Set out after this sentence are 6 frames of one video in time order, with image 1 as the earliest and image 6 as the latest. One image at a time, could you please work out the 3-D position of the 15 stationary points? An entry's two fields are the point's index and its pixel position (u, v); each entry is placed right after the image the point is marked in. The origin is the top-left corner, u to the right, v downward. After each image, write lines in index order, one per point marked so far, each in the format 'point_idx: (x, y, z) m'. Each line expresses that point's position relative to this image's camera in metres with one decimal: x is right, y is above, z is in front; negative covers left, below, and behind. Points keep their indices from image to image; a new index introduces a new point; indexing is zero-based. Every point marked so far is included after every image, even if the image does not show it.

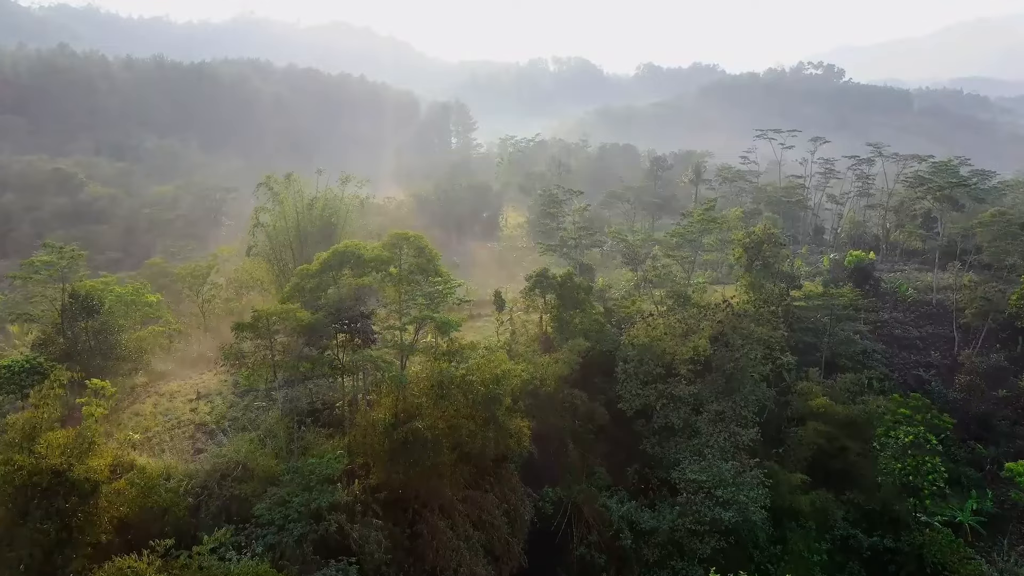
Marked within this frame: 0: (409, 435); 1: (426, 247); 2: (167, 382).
0: (-2.8, -4.1, +15.5) m
1: (-2.8, +1.3, +18.4) m
2: (-12.1, -3.3, +19.8) m
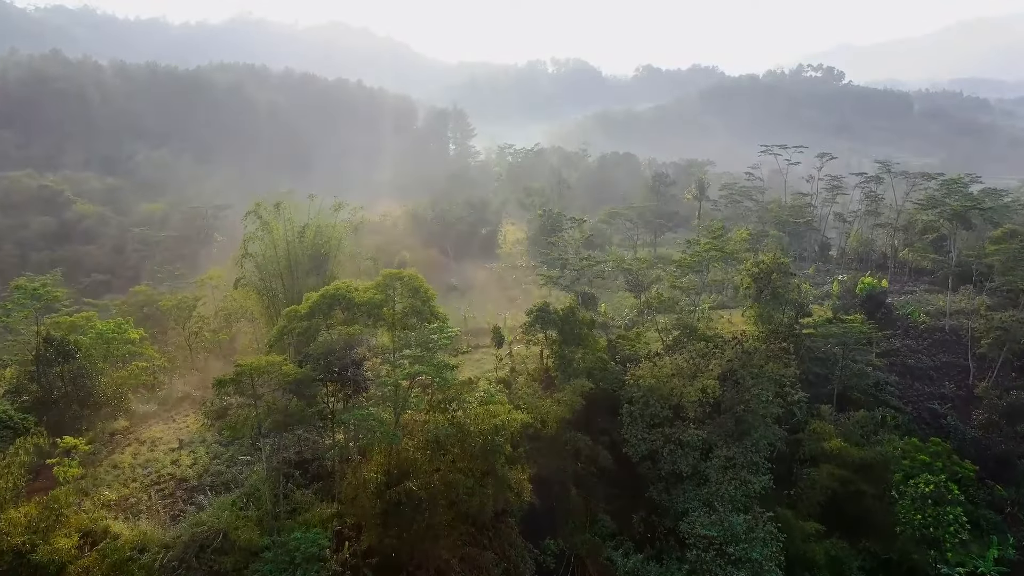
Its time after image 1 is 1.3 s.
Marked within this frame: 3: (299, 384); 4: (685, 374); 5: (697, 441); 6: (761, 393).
0: (-2.8, -5.4, +14.6) m
1: (-2.8, 0.0, +17.4) m
2: (-12.1, -4.6, +18.8) m
3: (-5.6, -2.6, +14.7) m
4: (+6.0, -2.9, +19.3) m
5: (+6.0, -5.0, +18.4) m
6: (+8.3, -3.5, +18.9) m
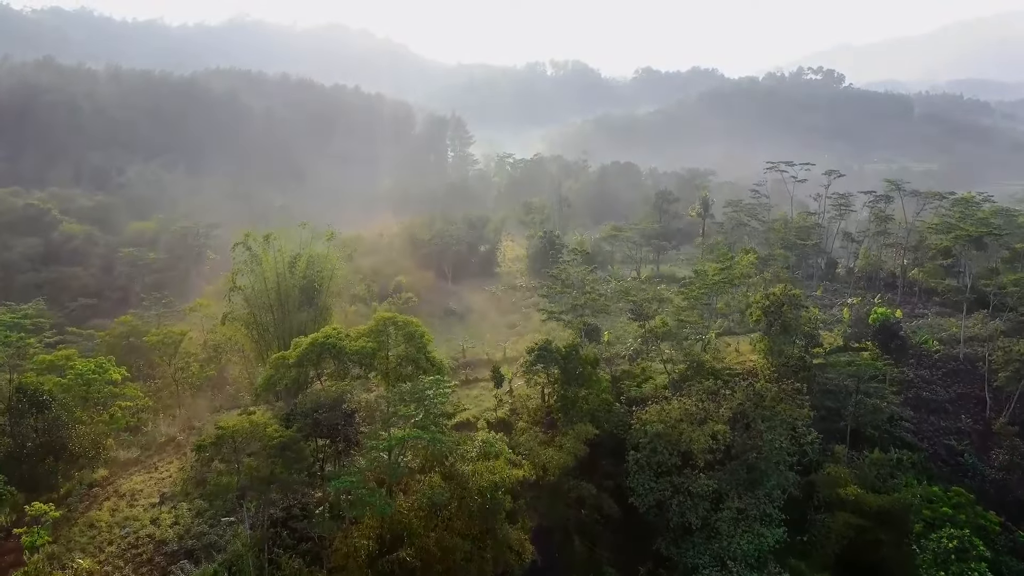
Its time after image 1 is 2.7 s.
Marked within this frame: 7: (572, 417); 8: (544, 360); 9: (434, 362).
0: (-2.8, -6.7, +13.6) m
1: (-2.8, -1.3, +16.5) m
2: (-12.1, -6.0, +17.9) m
3: (-5.6, -3.9, +13.8) m
4: (+6.0, -4.2, +18.4) m
5: (+6.1, -6.3, +17.5) m
6: (+8.4, -4.8, +18.0) m
7: (+2.0, -4.4, +19.1) m
8: (+1.1, -2.5, +19.5) m
9: (-2.3, -2.2, +16.7) m
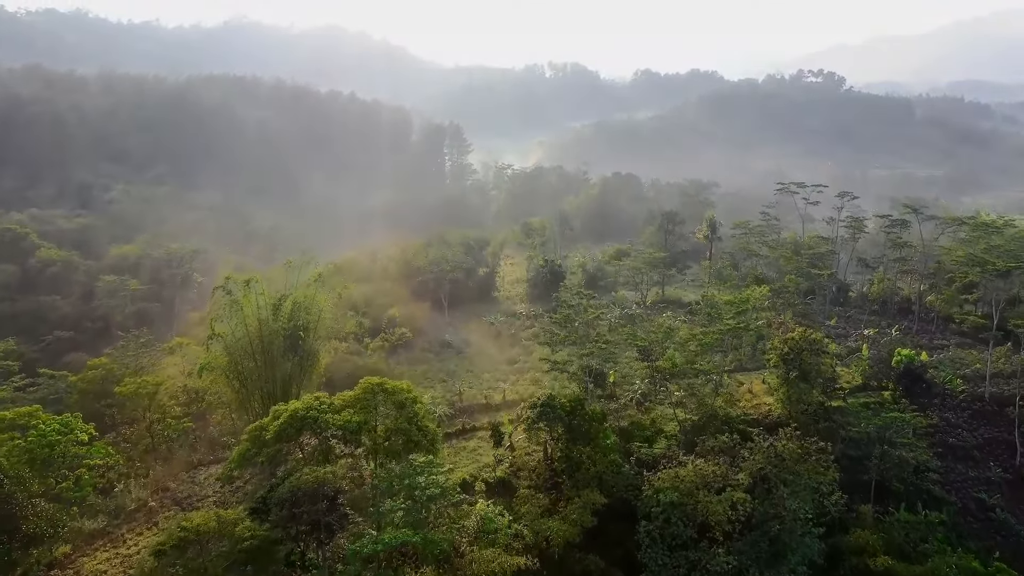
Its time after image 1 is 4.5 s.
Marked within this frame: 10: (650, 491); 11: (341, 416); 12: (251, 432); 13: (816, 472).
0: (-2.8, -8.4, +12.1) m
1: (-2.8, -3.0, +15.0) m
2: (-12.1, -7.6, +16.3) m
3: (-5.5, -5.6, +12.2) m
4: (+6.0, -5.9, +16.9) m
5: (+6.1, -8.0, +16.0) m
6: (+8.4, -6.4, +16.5) m
7: (+2.0, -6.0, +17.6) m
8: (+1.1, -4.2, +18.0) m
9: (-2.3, -3.9, +15.2) m
10: (+4.3, -6.3, +17.5) m
11: (-4.3, -3.2, +14.1) m
12: (-6.8, -3.8, +14.7) m
13: (+9.3, -5.7, +17.2) m
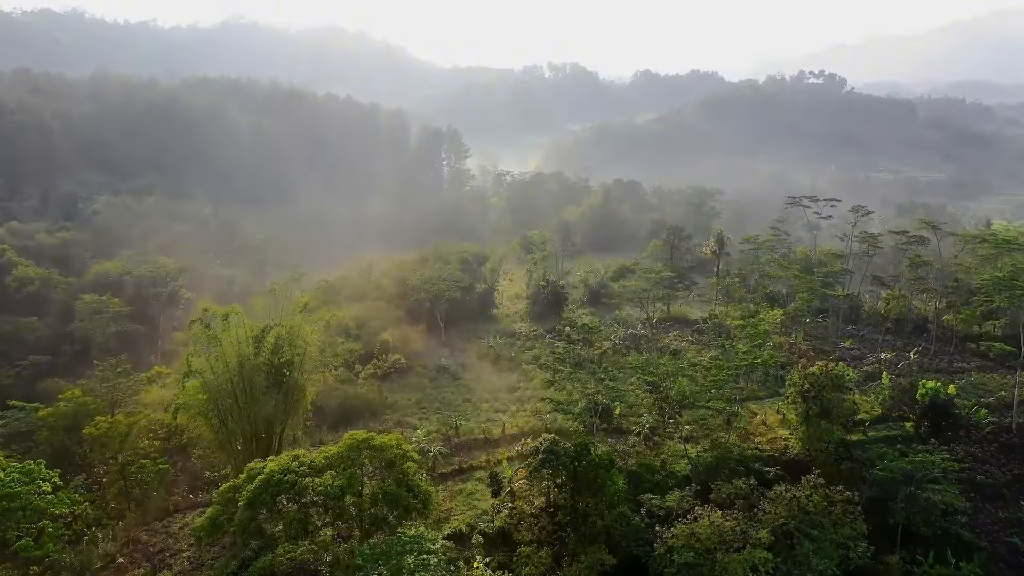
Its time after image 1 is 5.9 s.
0: (-2.8, -9.4, +10.7) m
1: (-2.7, -4.0, +13.5) m
2: (-12.1, -8.7, +14.9) m
3: (-5.5, -6.7, +10.8) m
4: (+6.0, -7.0, +15.5) m
5: (+6.1, -9.0, +14.6) m
6: (+8.4, -7.5, +15.1) m
7: (+2.0, -7.1, +16.2) m
8: (+1.1, -5.2, +16.6) m
9: (-2.3, -4.9, +13.8) m
10: (+4.3, -7.4, +16.0) m
11: (-4.3, -4.3, +12.7) m
12: (-6.8, -4.8, +13.3) m
13: (+9.3, -6.8, +15.8) m
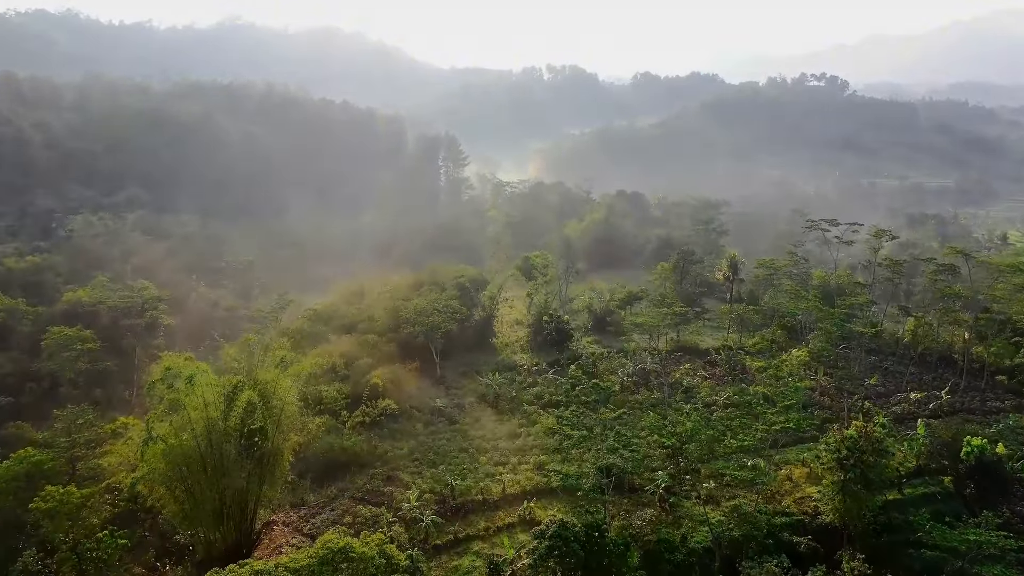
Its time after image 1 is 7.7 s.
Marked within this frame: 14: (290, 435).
0: (-2.7, -11.1, +8.6) m
1: (-2.7, -5.7, +11.4) m
2: (-12.0, -10.4, +12.8) m
3: (-5.4, -8.3, +8.7) m
4: (+6.1, -8.6, +13.4) m
5: (+6.2, -10.7, +12.5) m
6: (+8.5, -9.2, +13.0) m
7: (+2.1, -8.7, +14.1) m
8: (+1.2, -6.9, +14.5) m
9: (-2.2, -6.6, +11.7) m
10: (+4.3, -9.0, +14.0) m
11: (-4.2, -6.0, +10.6) m
12: (-6.8, -6.5, +11.2) m
13: (+9.4, -8.4, +13.8) m
14: (-7.3, -4.7, +18.6) m
